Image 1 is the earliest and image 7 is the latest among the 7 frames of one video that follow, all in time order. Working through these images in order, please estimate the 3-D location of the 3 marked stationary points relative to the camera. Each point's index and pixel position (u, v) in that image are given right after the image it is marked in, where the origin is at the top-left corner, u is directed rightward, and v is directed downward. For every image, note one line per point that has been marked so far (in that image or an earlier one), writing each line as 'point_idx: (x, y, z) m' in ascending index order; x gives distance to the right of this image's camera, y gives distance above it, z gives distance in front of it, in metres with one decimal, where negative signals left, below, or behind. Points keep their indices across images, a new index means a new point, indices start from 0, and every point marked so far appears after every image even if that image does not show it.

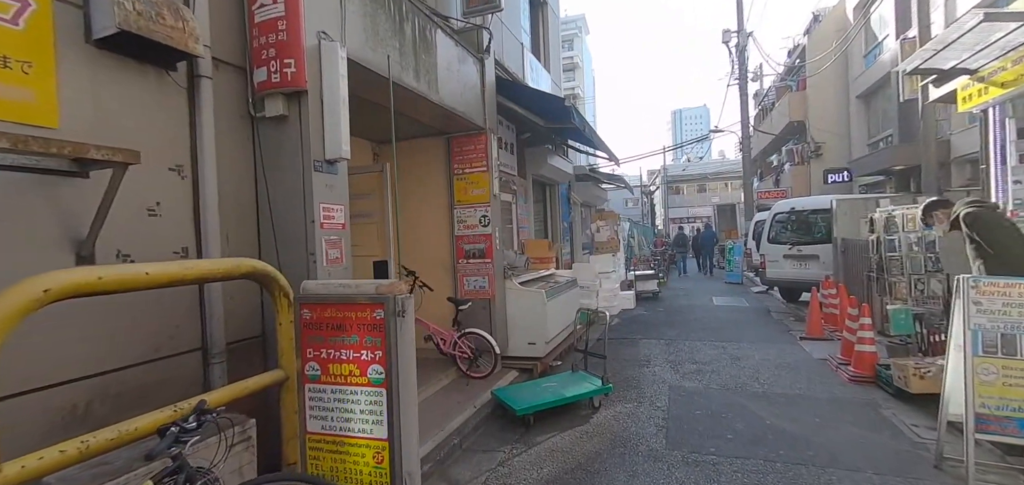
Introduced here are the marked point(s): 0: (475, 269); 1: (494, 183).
0: (-0.4, -0.3, +5.1) m
1: (-0.2, +0.6, +5.1) m
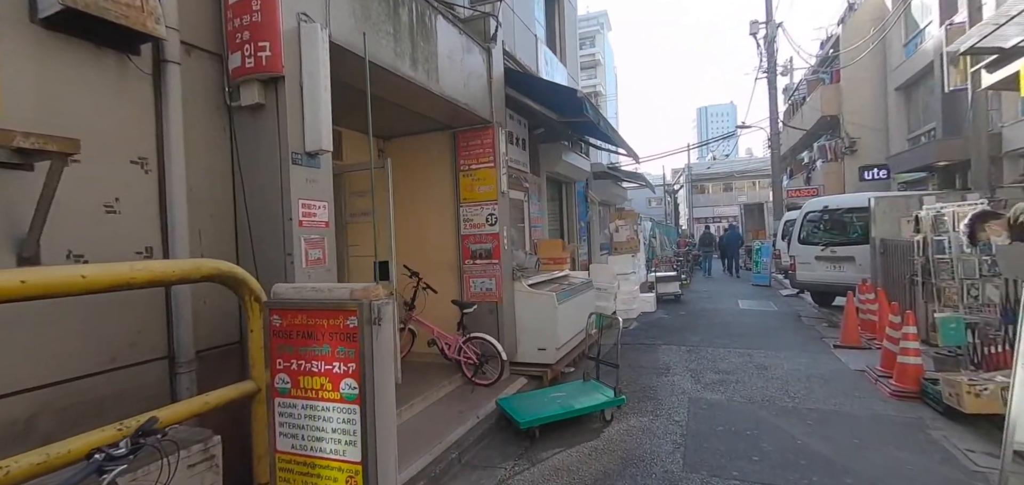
0: (-0.3, -0.3, +4.9) m
1: (-0.1, +0.6, +4.9) m
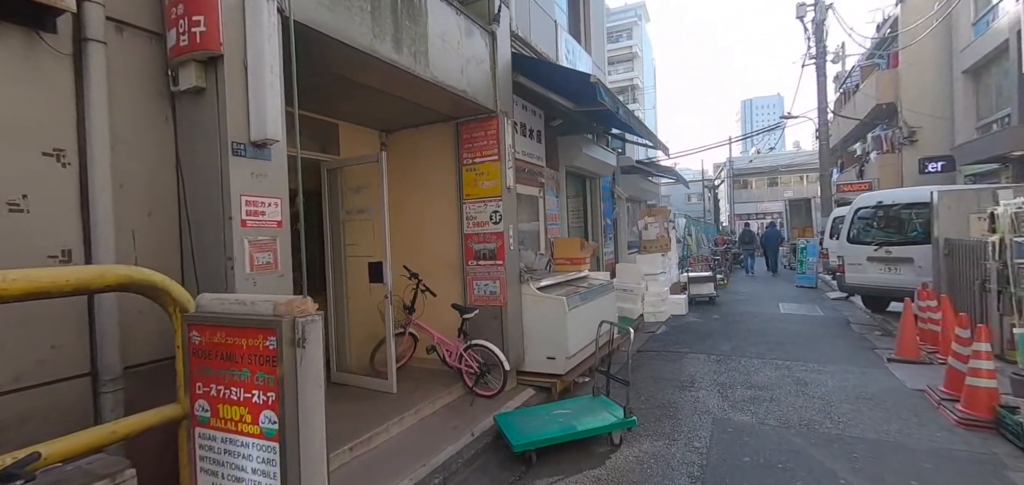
0: (-0.3, -0.3, +4.5) m
1: (0.0, +0.6, +4.5) m
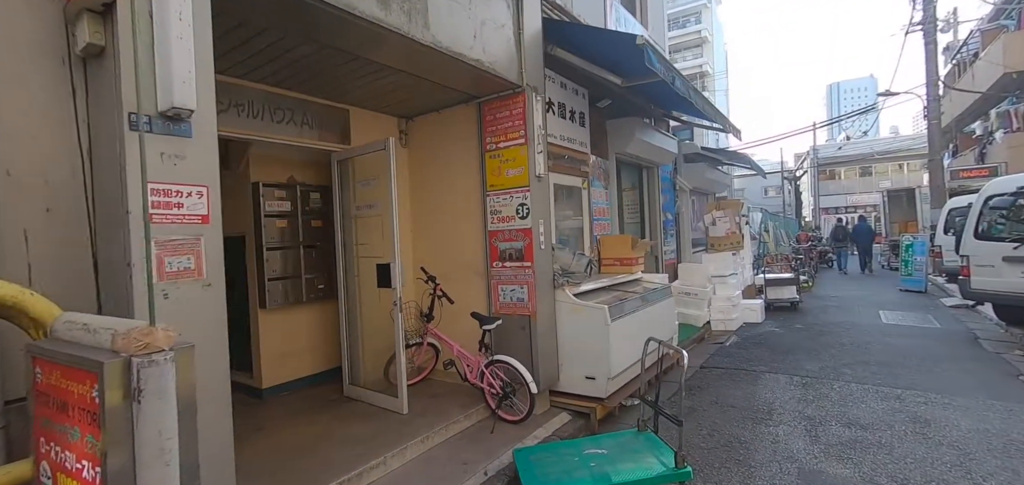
0: (0.0, -0.3, +3.9) m
1: (+0.2, +0.7, +3.8) m
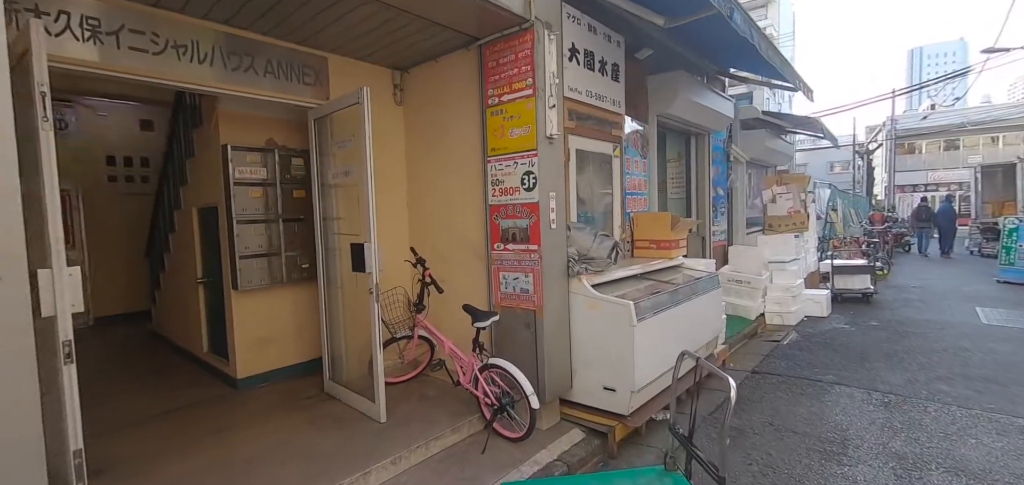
0: (0.0, -0.1, +3.1) m
1: (+0.2, +0.8, +3.0) m
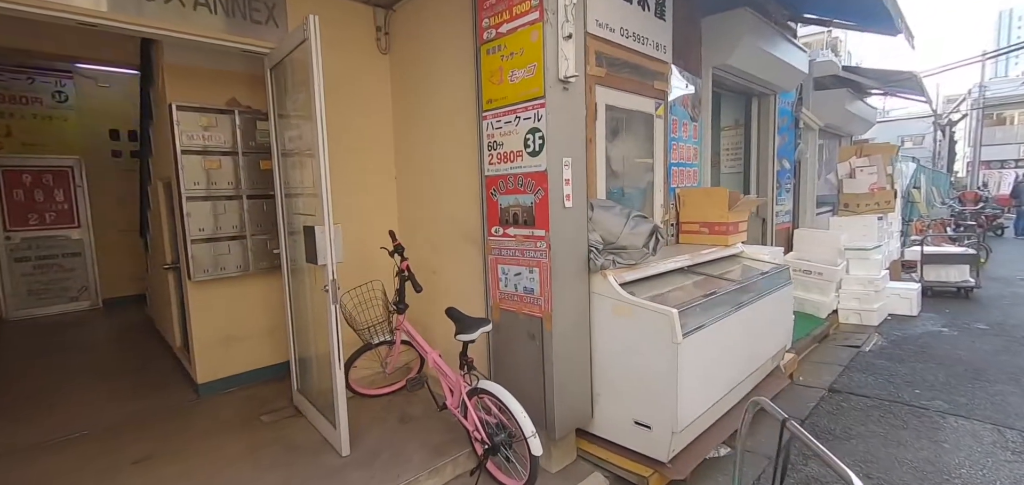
0: (0.0, 0.0, +2.4) m
1: (+0.2, +0.9, +2.2) m
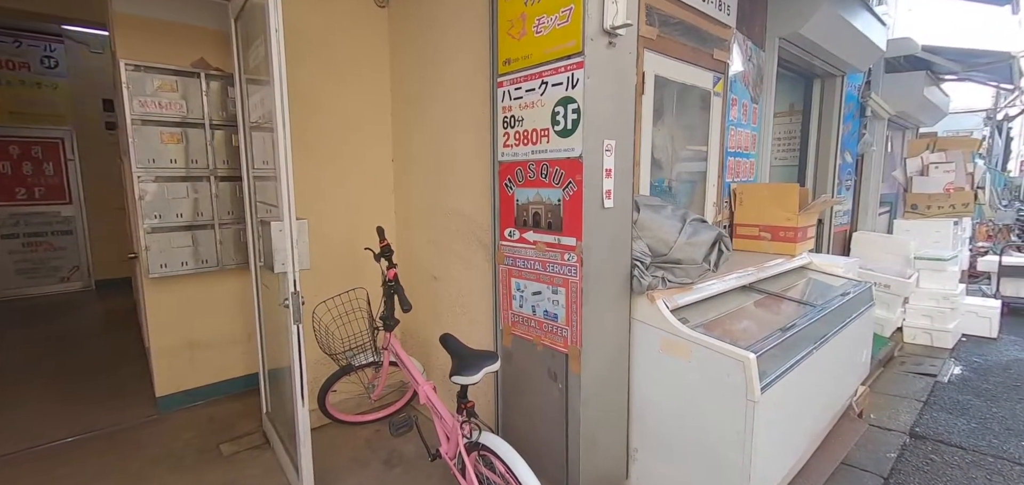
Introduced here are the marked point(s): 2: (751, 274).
0: (+0.1, -0.1, +1.8) m
1: (+0.3, +0.8, +1.6) m
2: (+1.2, -0.2, +2.3) m
